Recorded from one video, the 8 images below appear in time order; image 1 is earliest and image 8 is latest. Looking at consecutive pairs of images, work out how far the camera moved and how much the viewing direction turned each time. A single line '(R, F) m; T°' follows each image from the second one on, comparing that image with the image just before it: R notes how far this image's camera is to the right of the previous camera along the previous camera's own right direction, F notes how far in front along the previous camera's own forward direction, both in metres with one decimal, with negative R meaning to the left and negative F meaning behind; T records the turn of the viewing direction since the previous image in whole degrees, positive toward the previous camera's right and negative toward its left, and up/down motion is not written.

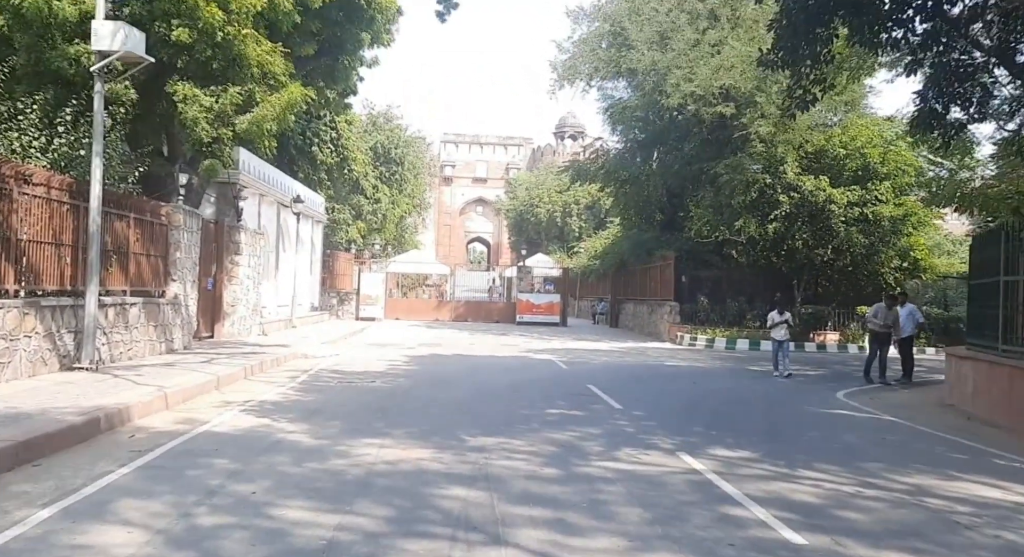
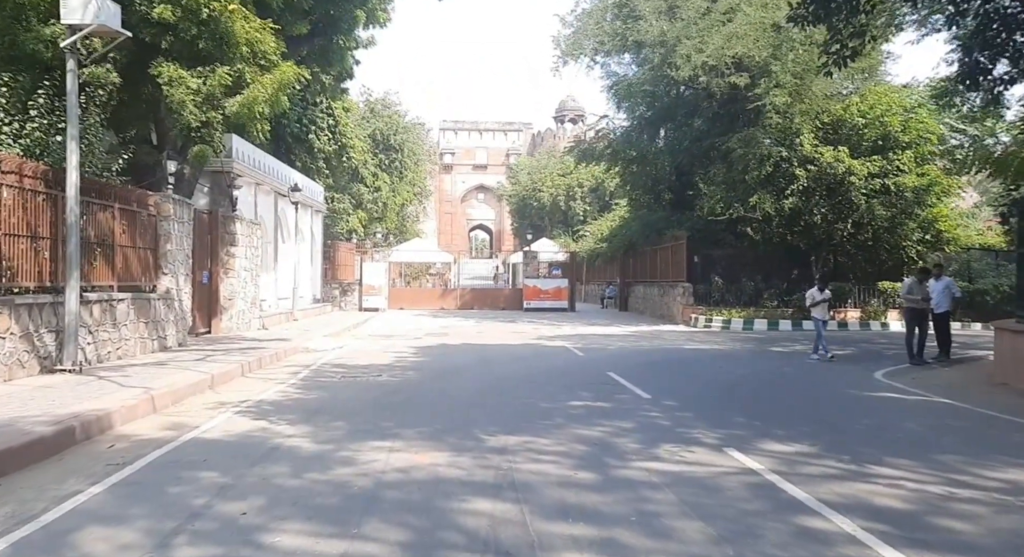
(-0.2, +1.0) m; 0°
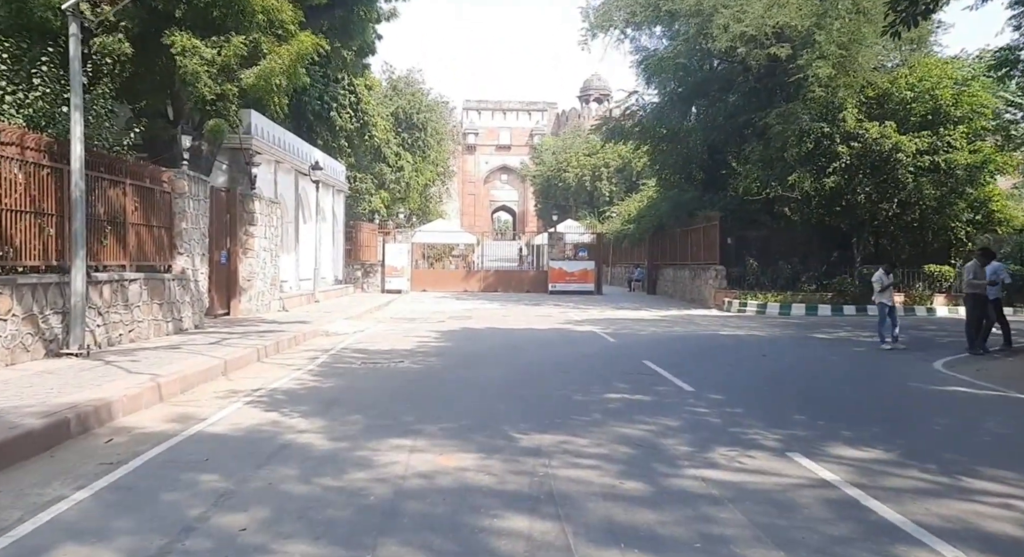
(-0.1, +0.9) m; -2°
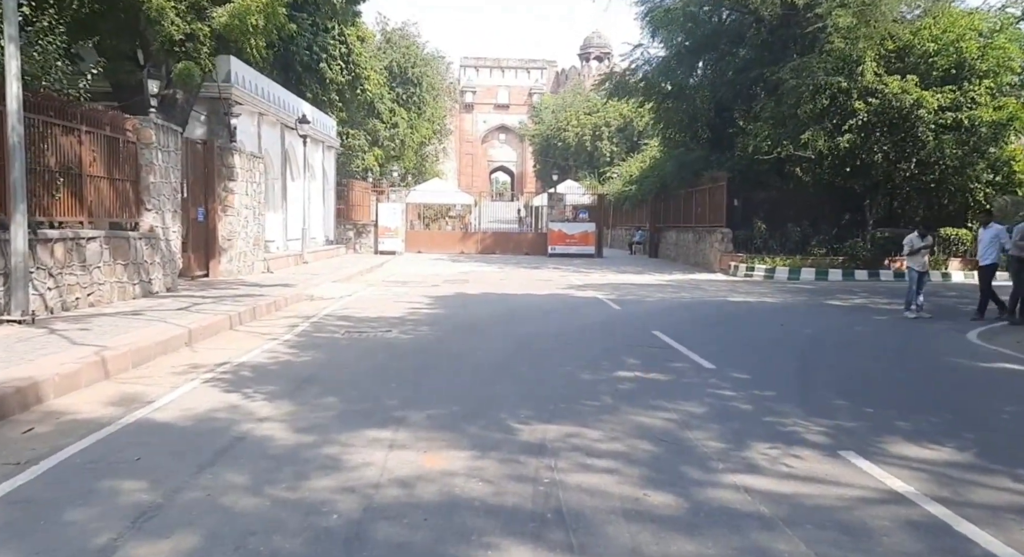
(0.0, +1.2) m; 0°
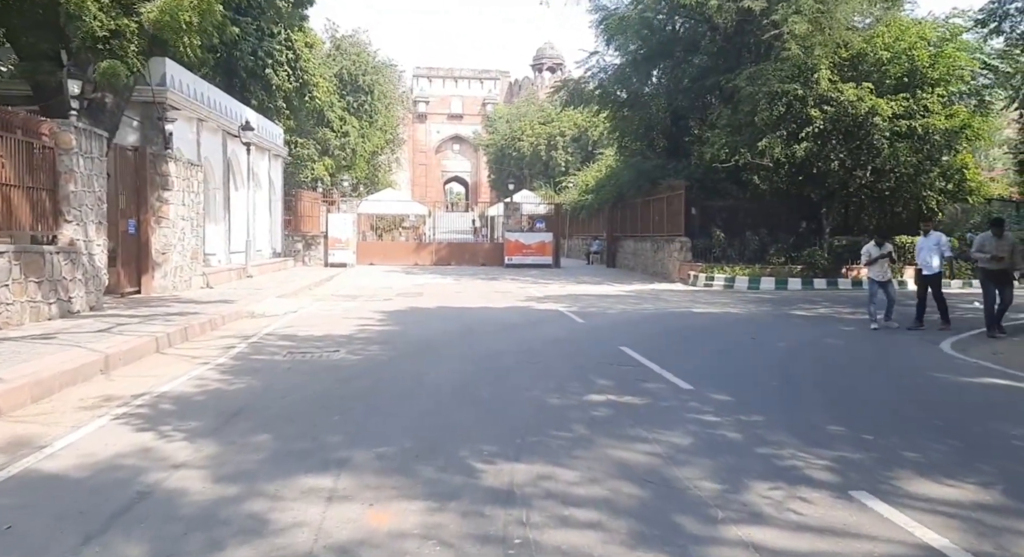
(0.0, +0.9) m; +3°
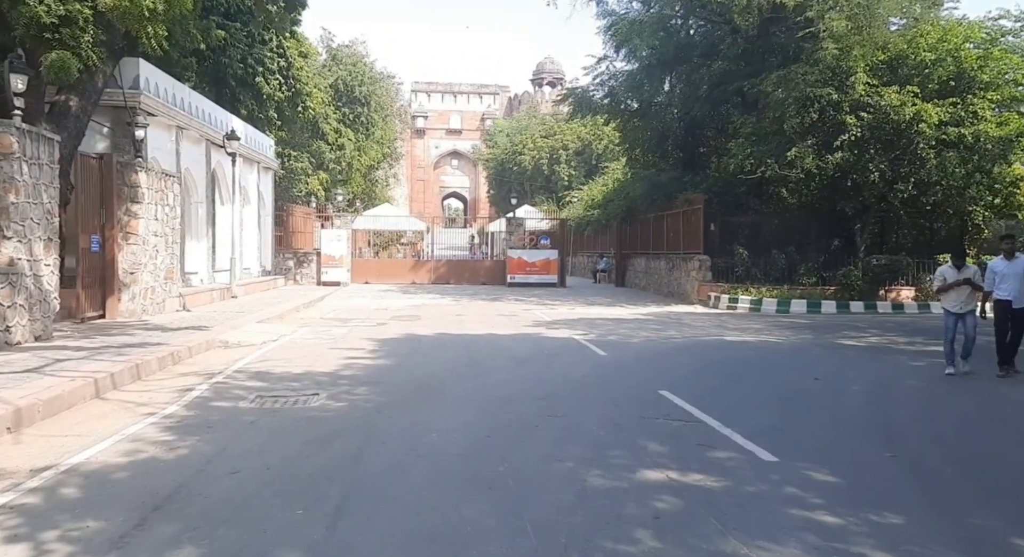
(-0.2, +2.0) m; 0°
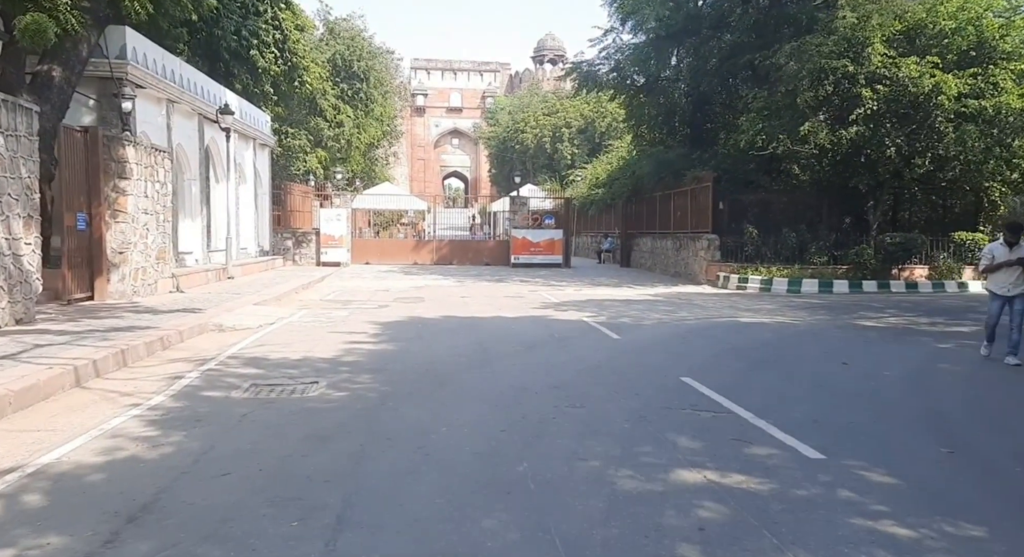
(-0.1, +0.7) m; 0°
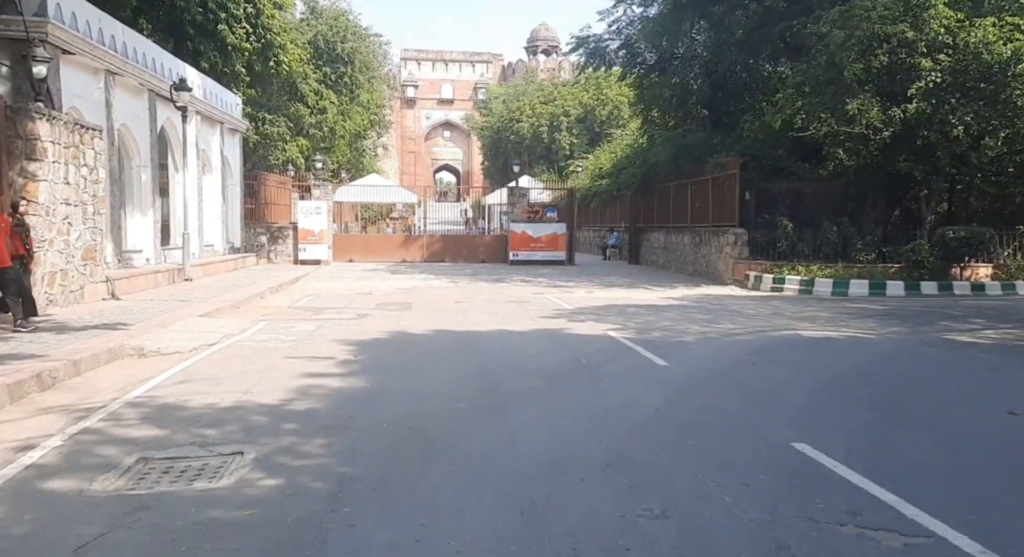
(-0.2, +3.1) m; +1°
